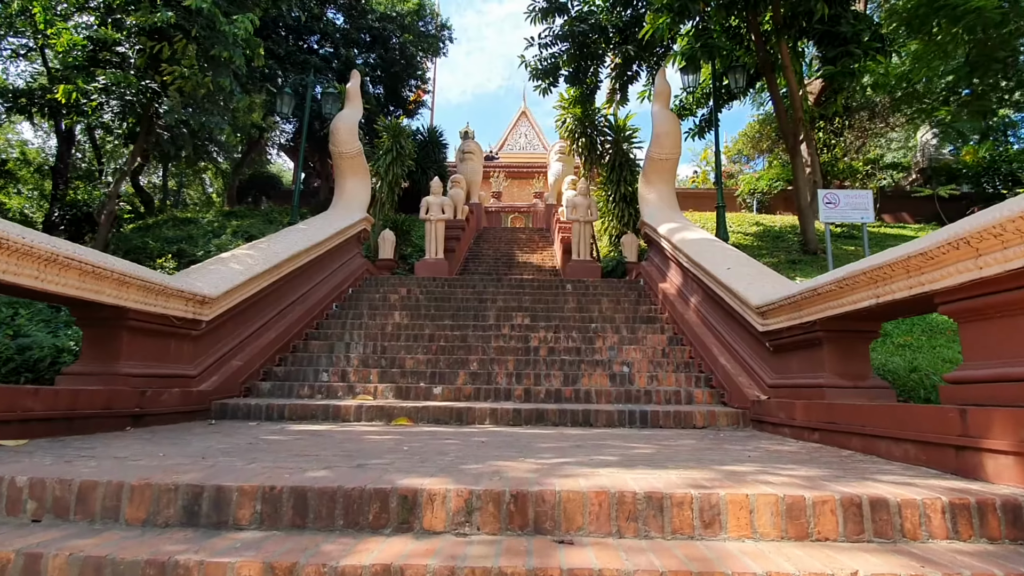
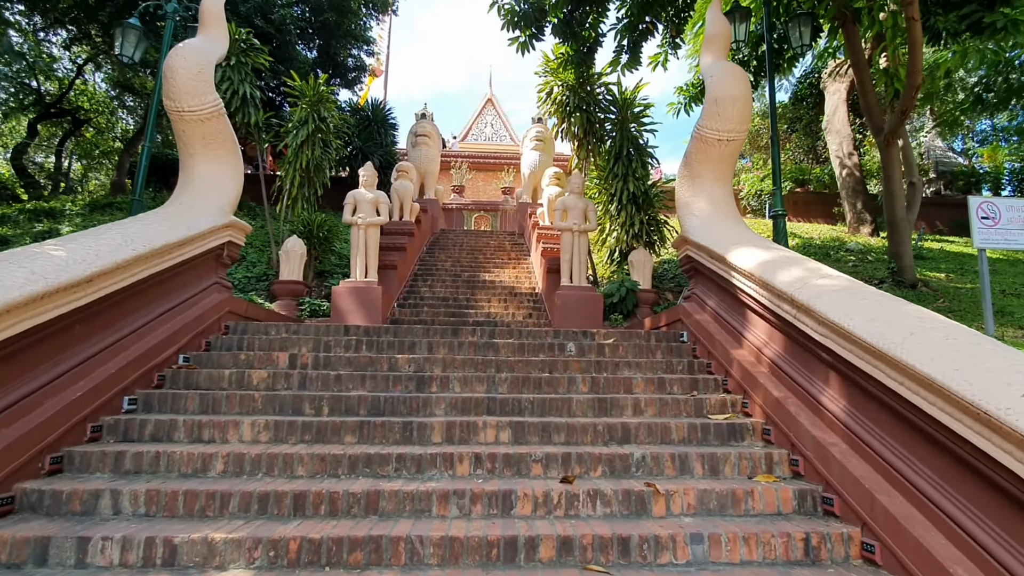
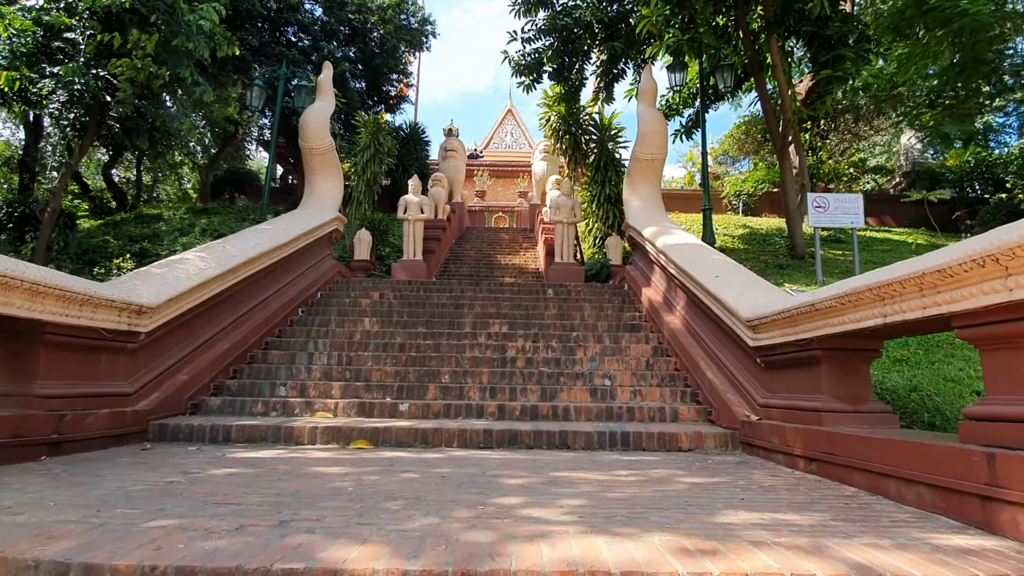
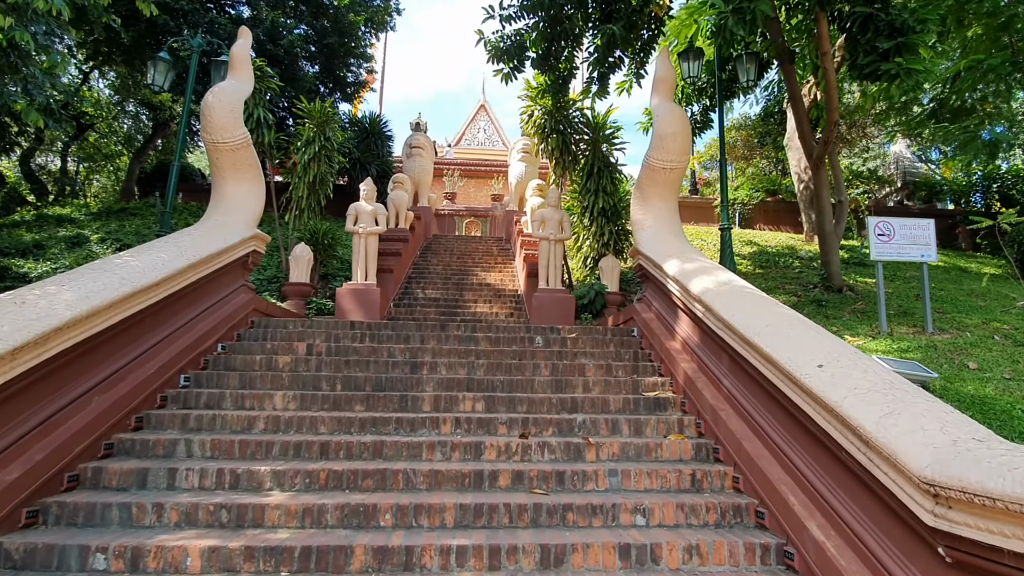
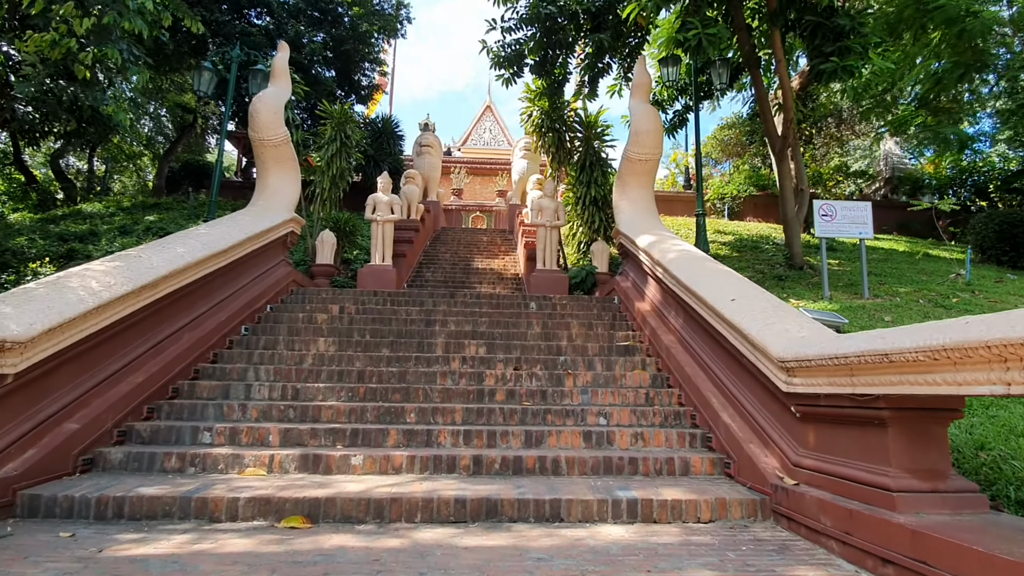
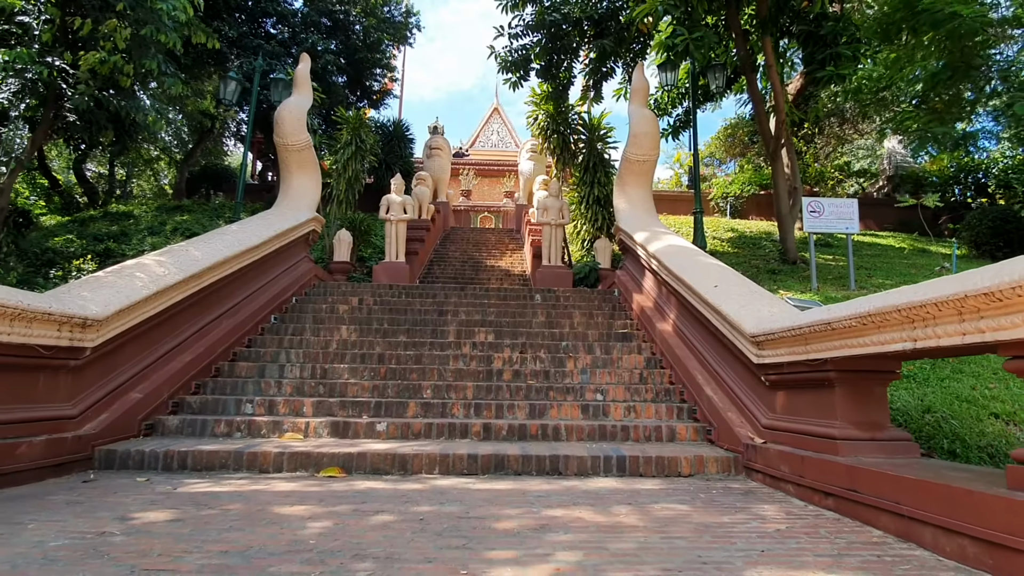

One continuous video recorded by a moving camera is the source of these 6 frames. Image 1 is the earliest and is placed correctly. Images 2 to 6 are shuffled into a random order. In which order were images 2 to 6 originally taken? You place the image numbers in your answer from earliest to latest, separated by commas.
3, 6, 5, 4, 2
